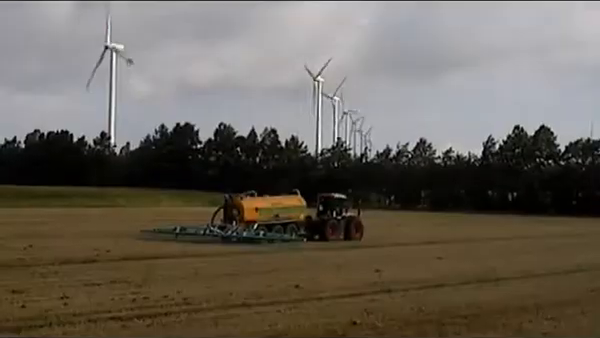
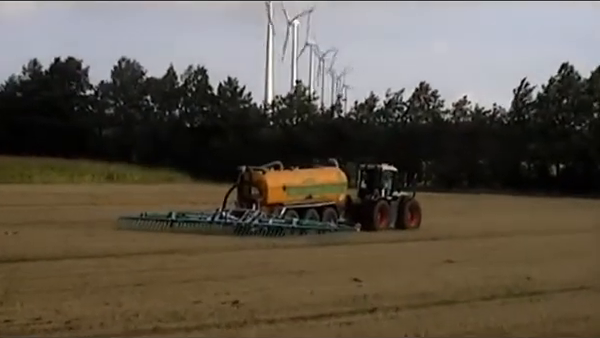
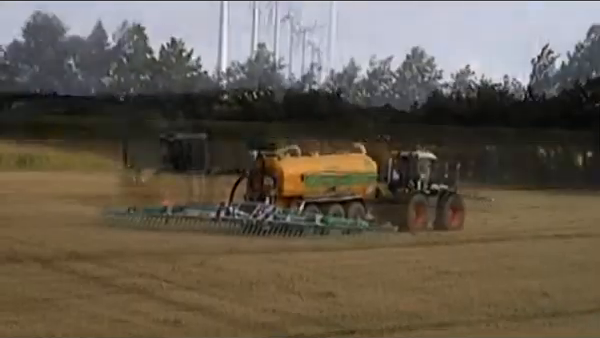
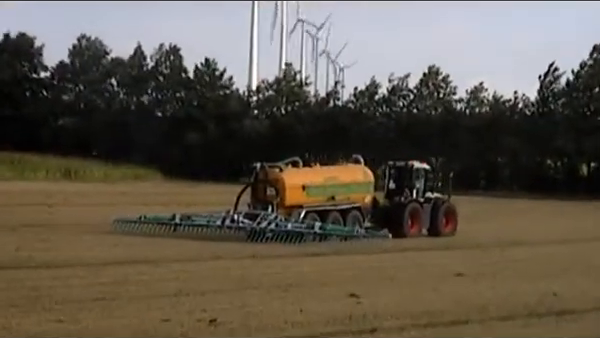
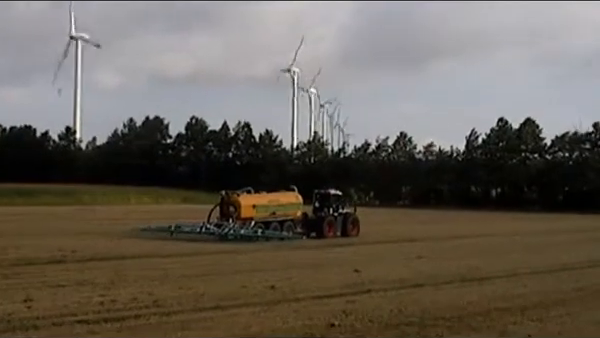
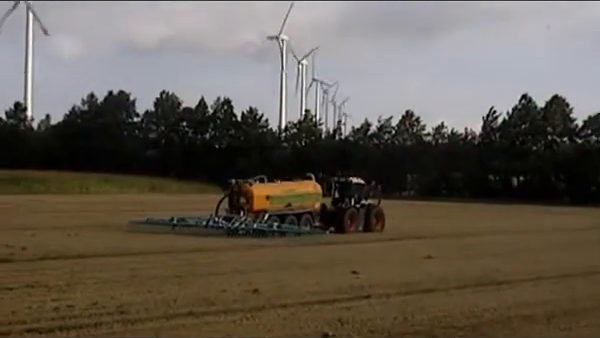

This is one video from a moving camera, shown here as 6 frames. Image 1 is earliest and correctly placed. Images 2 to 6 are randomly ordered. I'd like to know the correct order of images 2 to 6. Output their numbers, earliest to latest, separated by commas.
5, 6, 2, 4, 3
